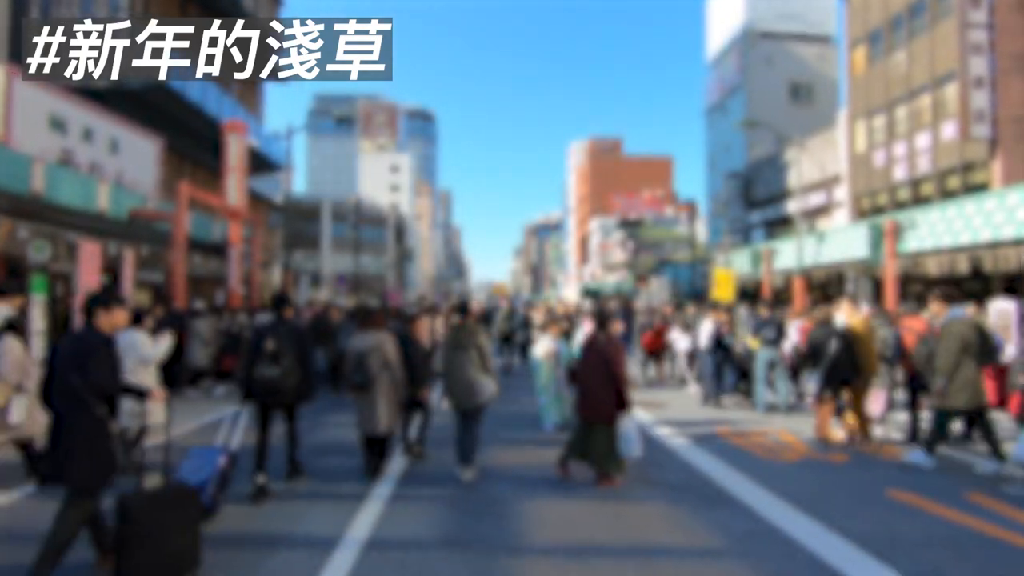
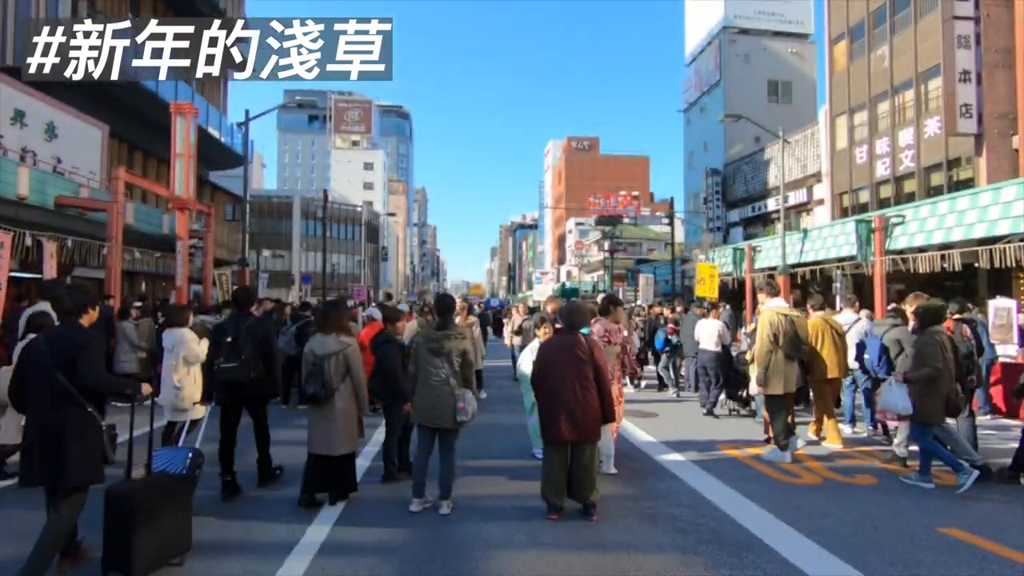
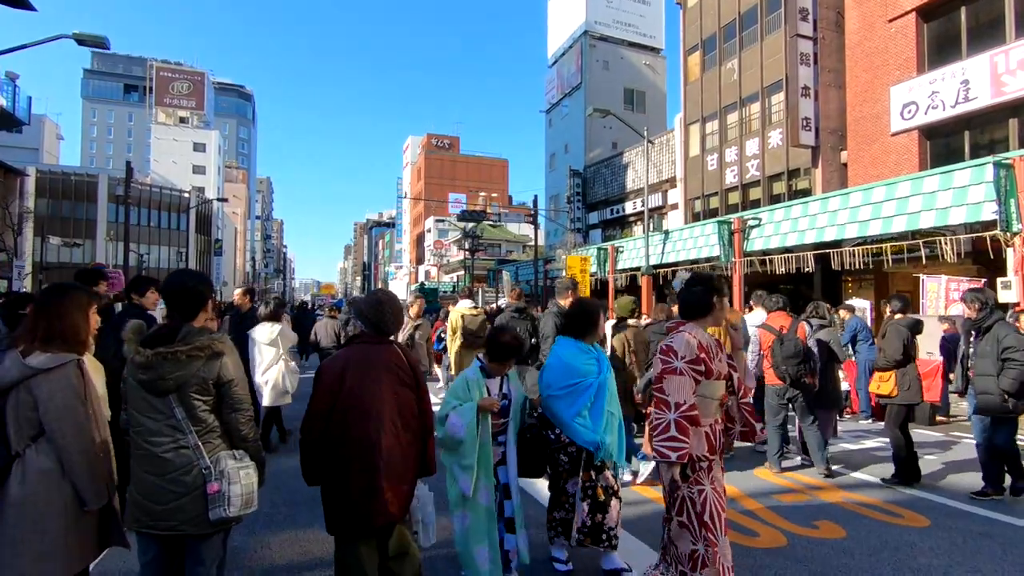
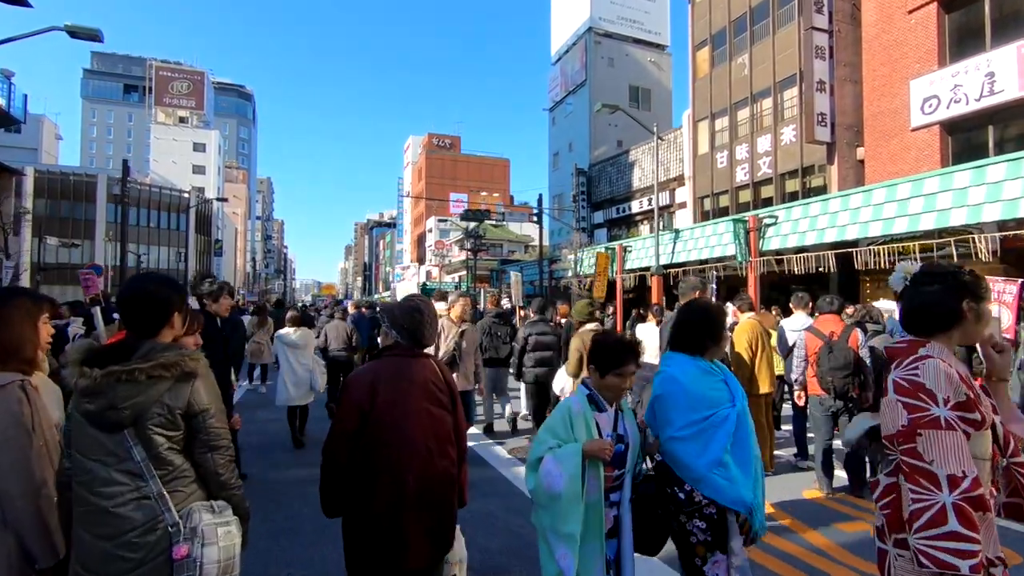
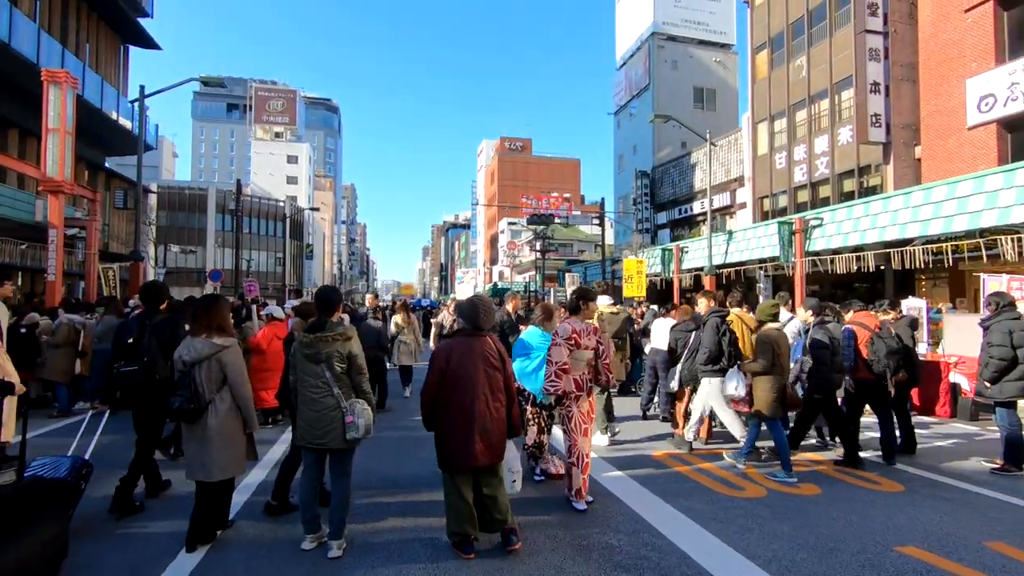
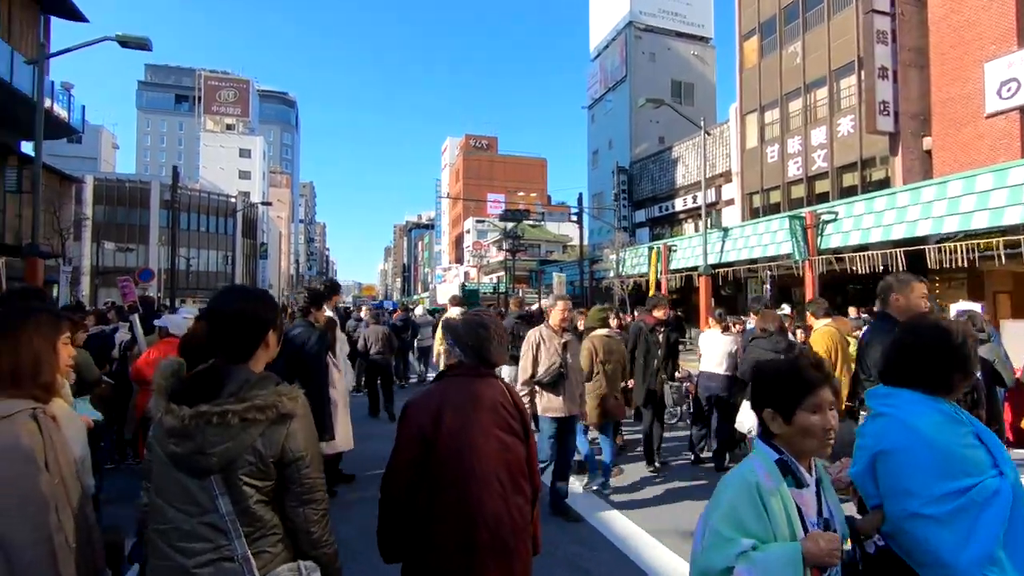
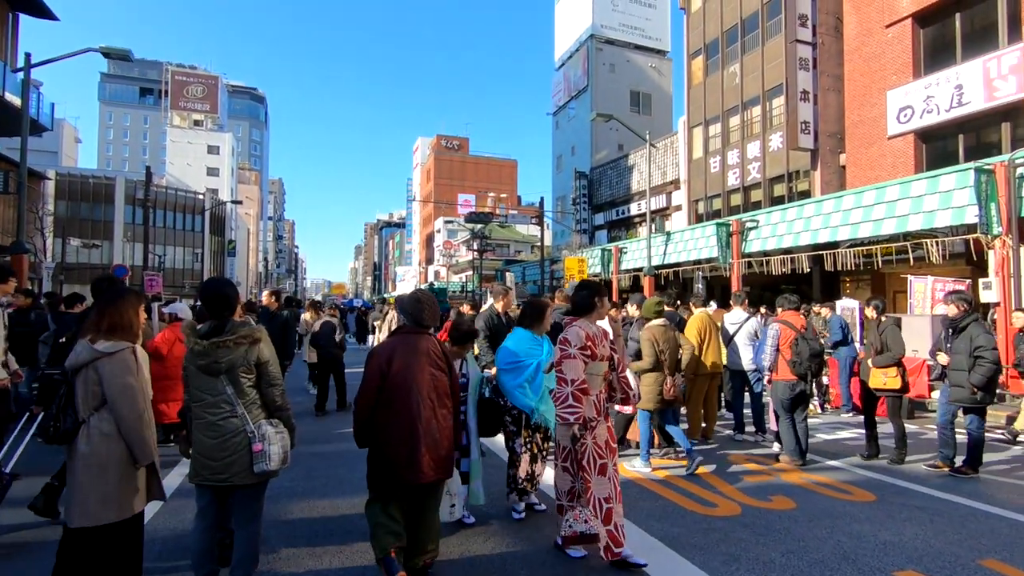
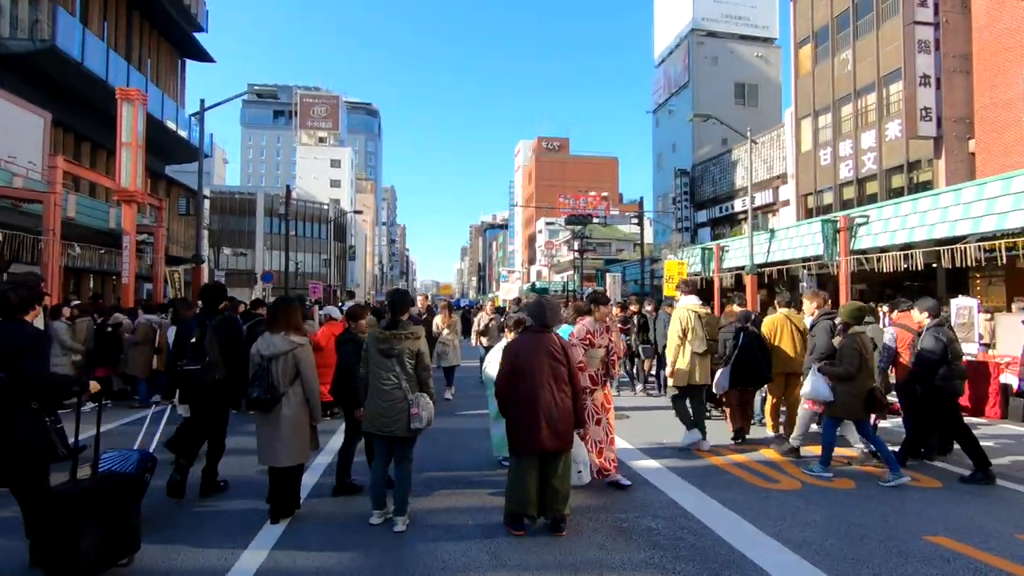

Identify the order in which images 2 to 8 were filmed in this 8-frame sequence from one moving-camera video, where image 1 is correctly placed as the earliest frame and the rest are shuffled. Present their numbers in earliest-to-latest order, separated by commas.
2, 8, 5, 7, 3, 4, 6
